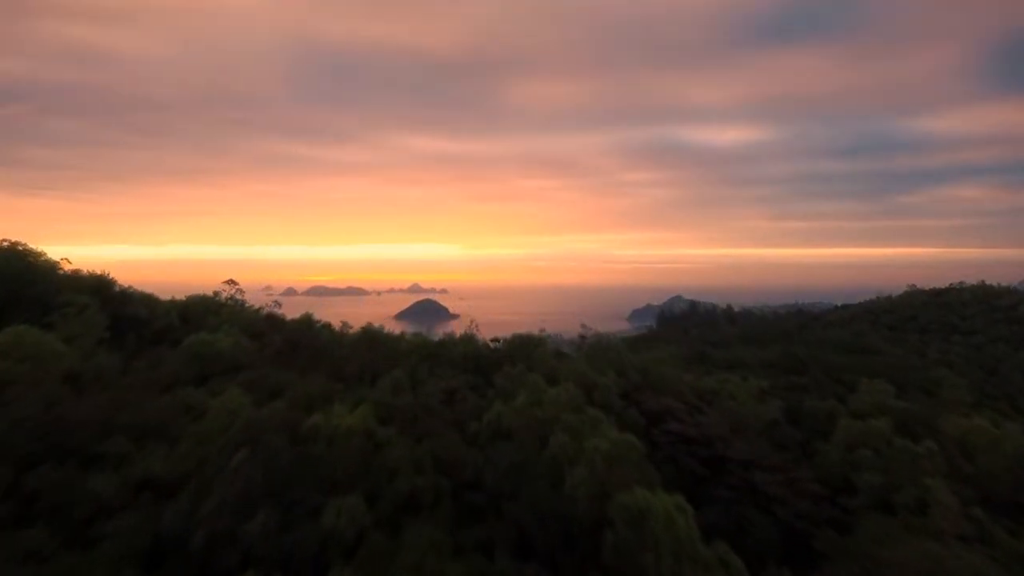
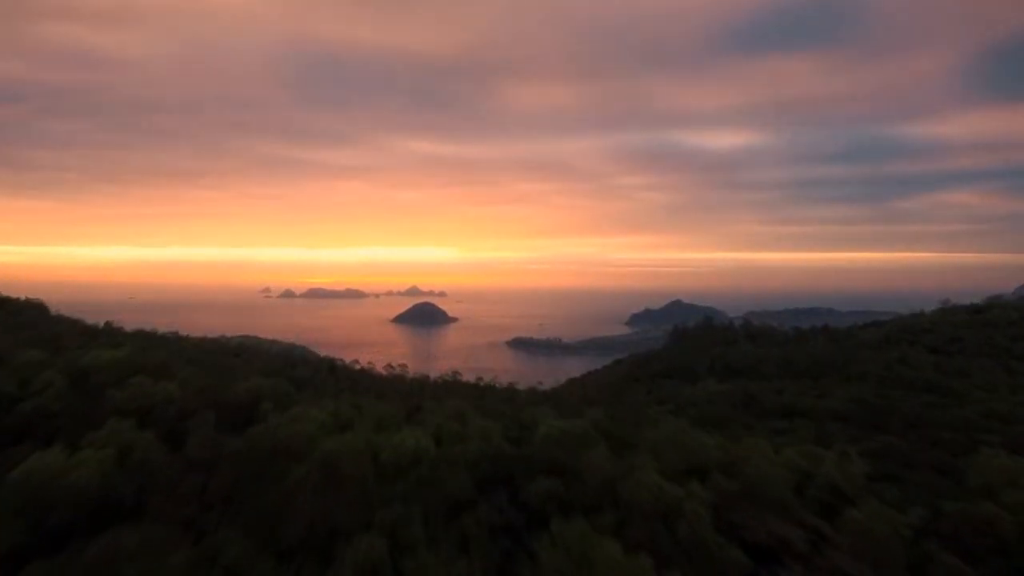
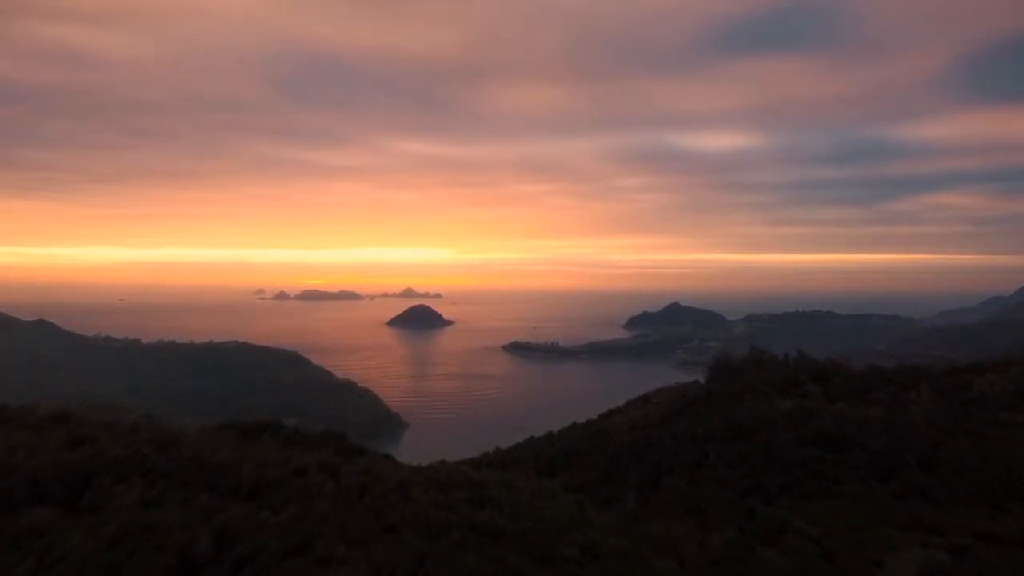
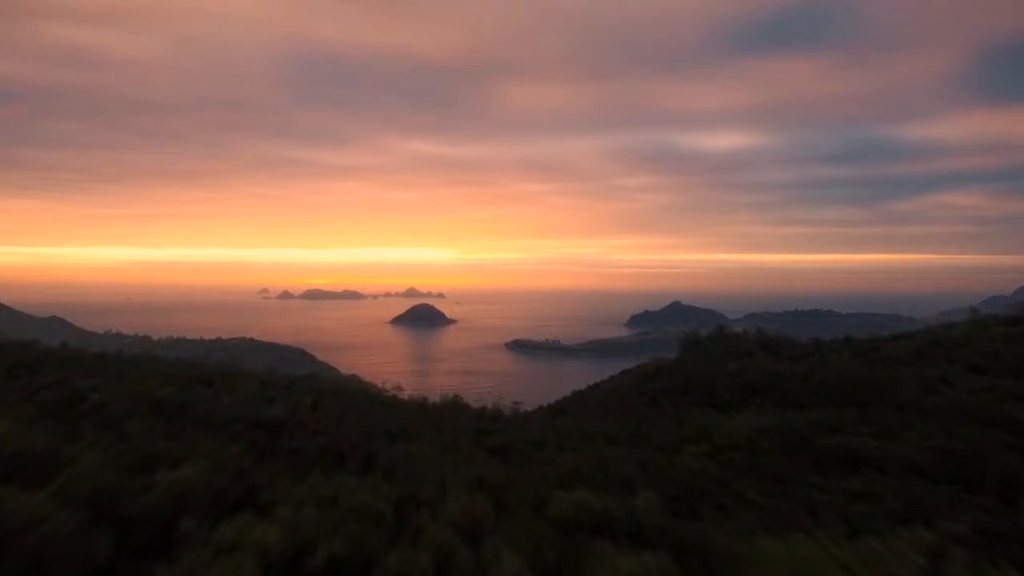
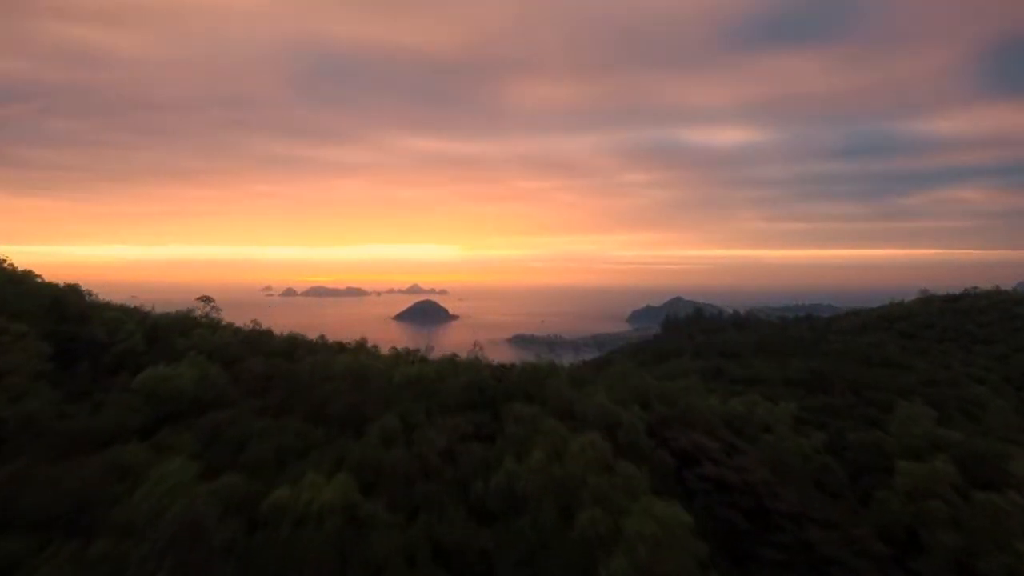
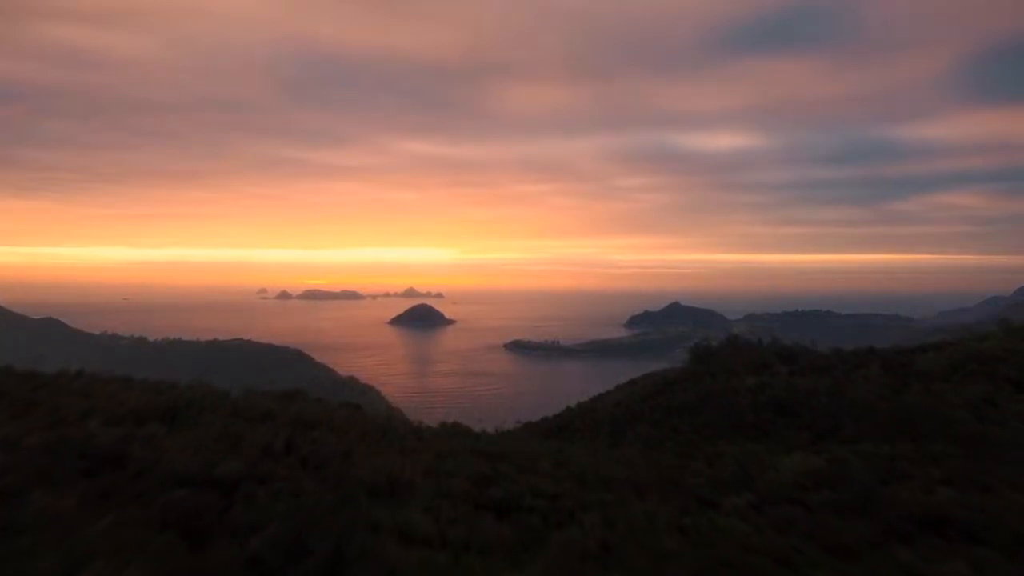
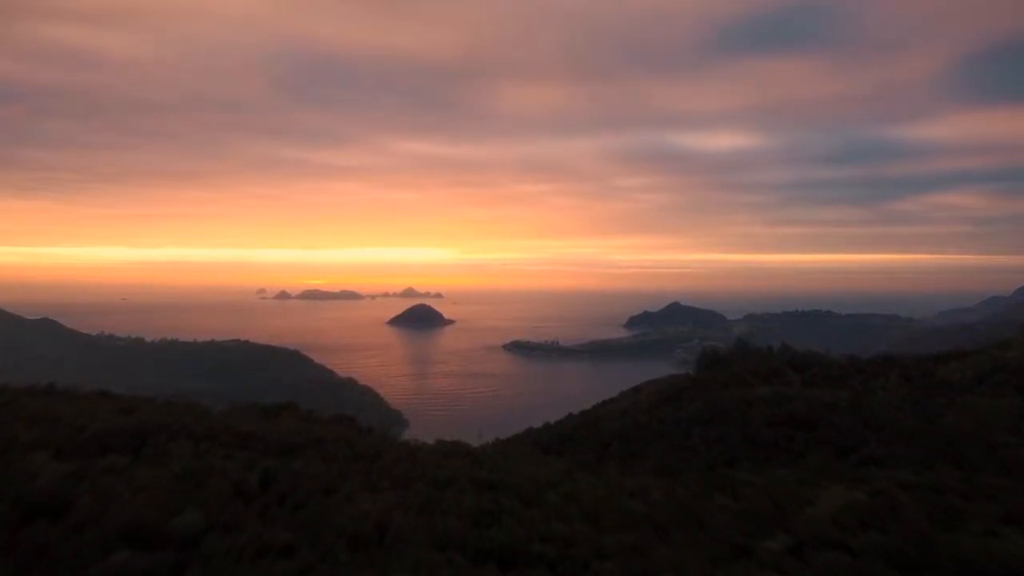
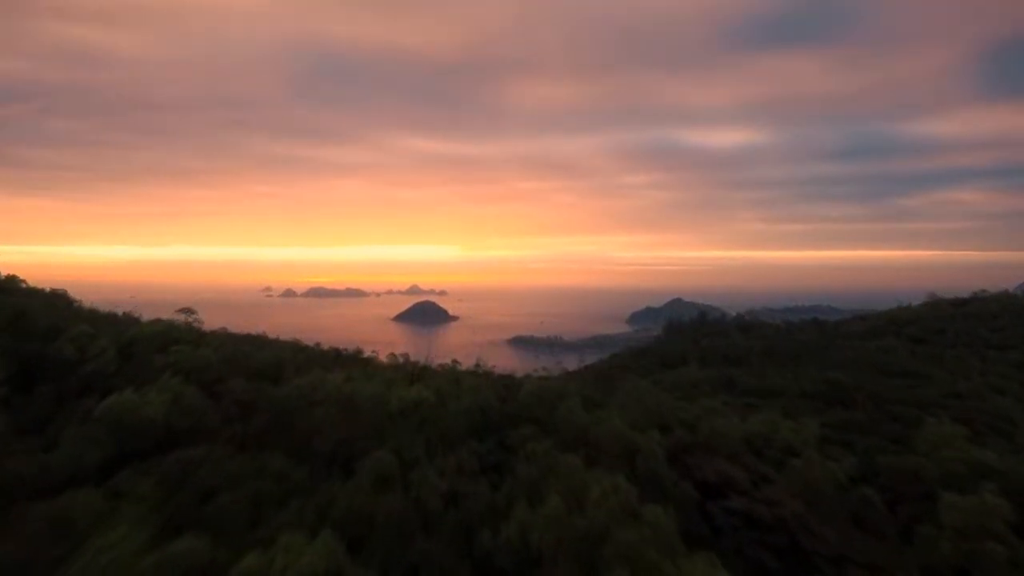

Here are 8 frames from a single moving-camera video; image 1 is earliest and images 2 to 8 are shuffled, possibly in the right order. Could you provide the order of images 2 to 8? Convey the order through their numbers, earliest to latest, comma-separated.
5, 8, 2, 4, 6, 7, 3
